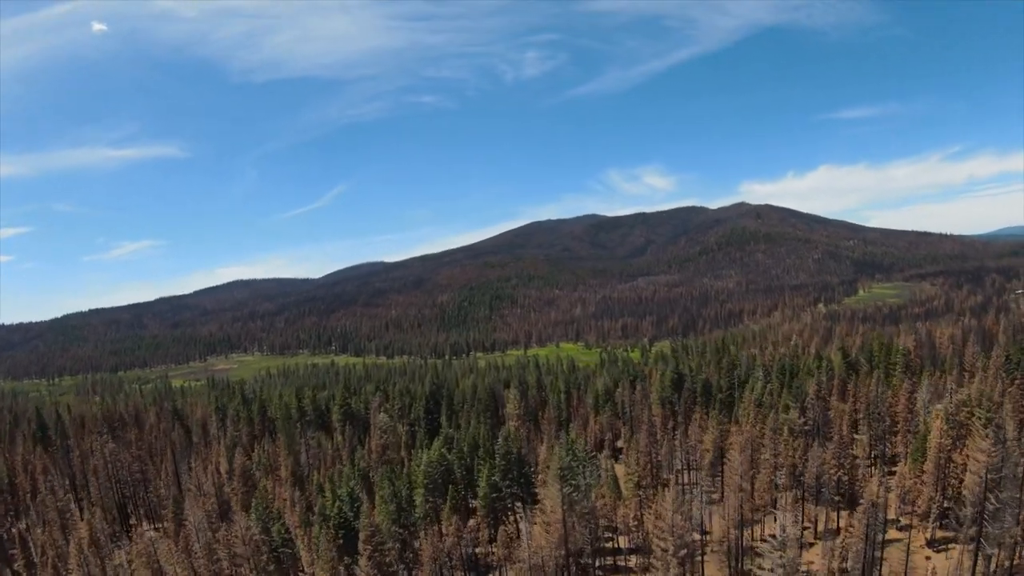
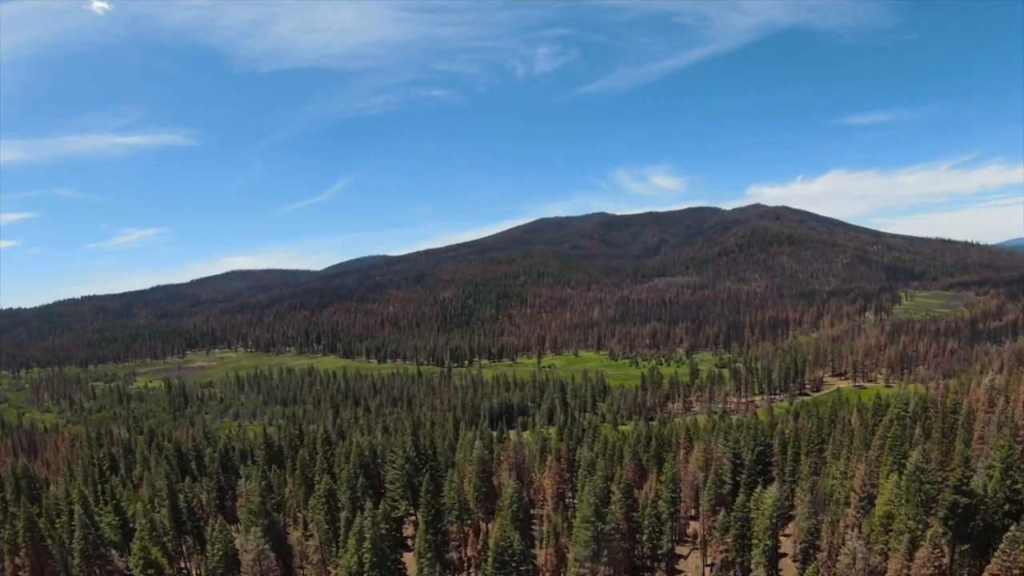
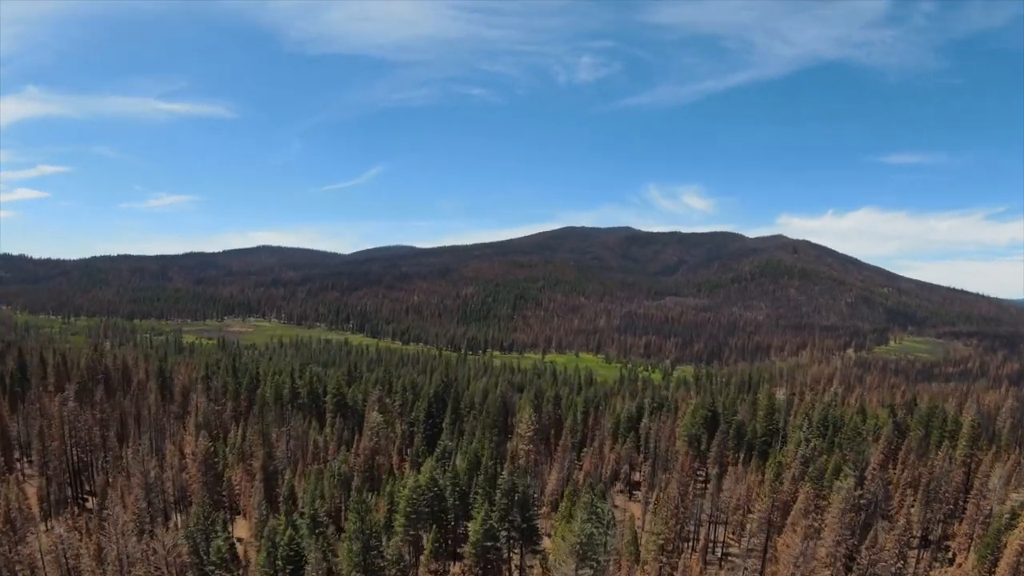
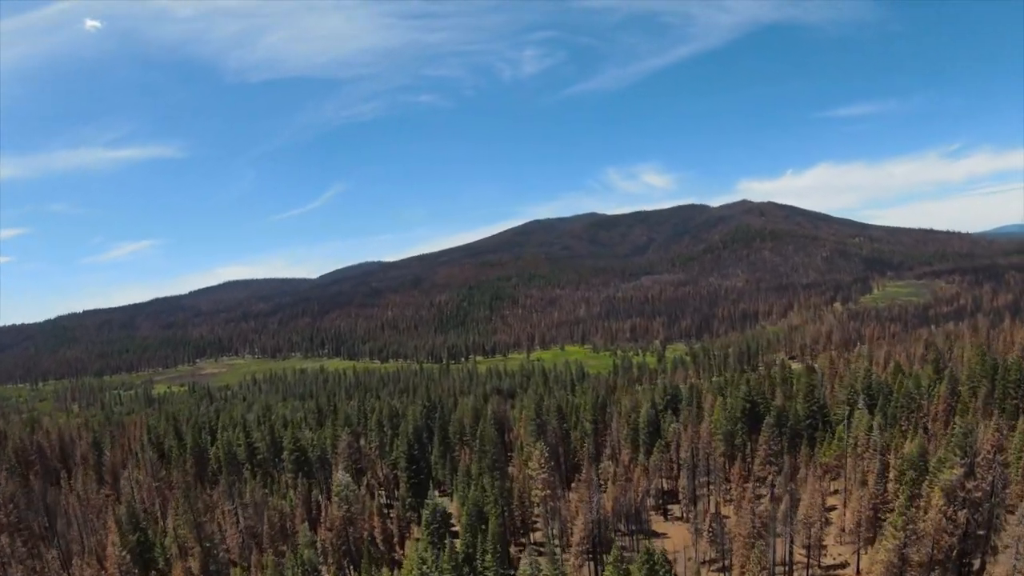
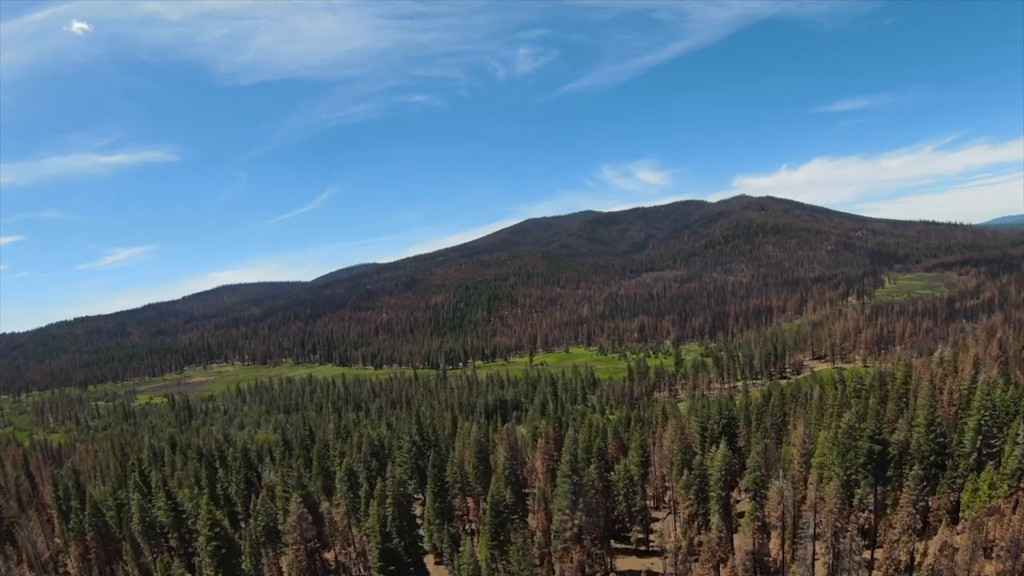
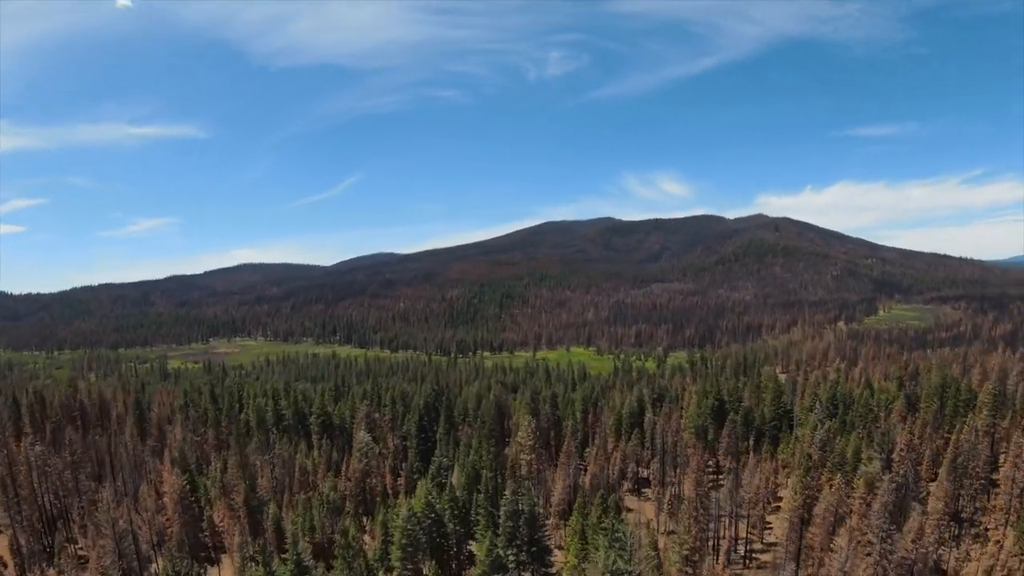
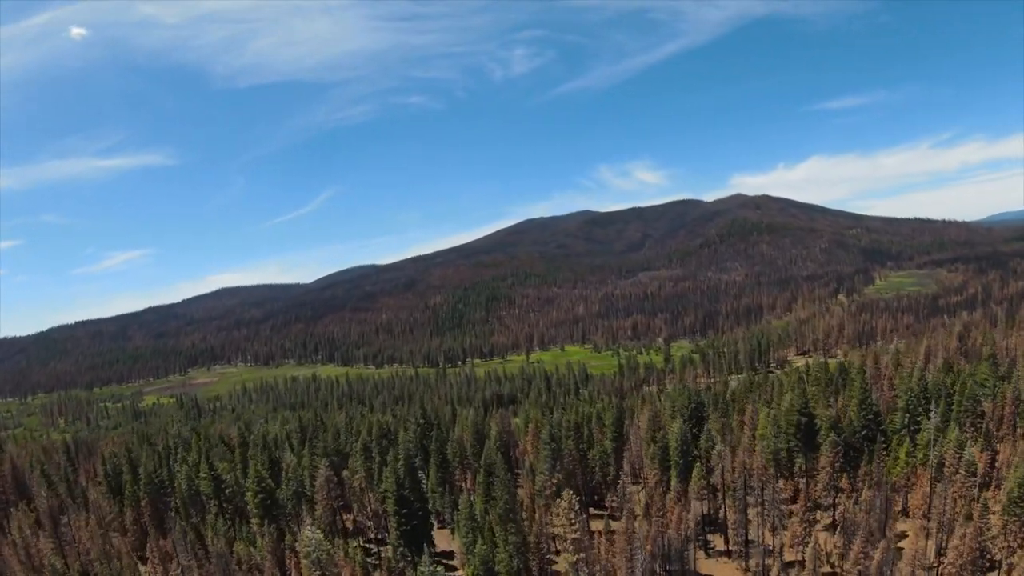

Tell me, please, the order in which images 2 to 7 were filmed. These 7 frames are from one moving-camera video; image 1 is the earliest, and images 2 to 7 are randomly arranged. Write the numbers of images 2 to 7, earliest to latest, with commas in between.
3, 6, 4, 7, 5, 2
